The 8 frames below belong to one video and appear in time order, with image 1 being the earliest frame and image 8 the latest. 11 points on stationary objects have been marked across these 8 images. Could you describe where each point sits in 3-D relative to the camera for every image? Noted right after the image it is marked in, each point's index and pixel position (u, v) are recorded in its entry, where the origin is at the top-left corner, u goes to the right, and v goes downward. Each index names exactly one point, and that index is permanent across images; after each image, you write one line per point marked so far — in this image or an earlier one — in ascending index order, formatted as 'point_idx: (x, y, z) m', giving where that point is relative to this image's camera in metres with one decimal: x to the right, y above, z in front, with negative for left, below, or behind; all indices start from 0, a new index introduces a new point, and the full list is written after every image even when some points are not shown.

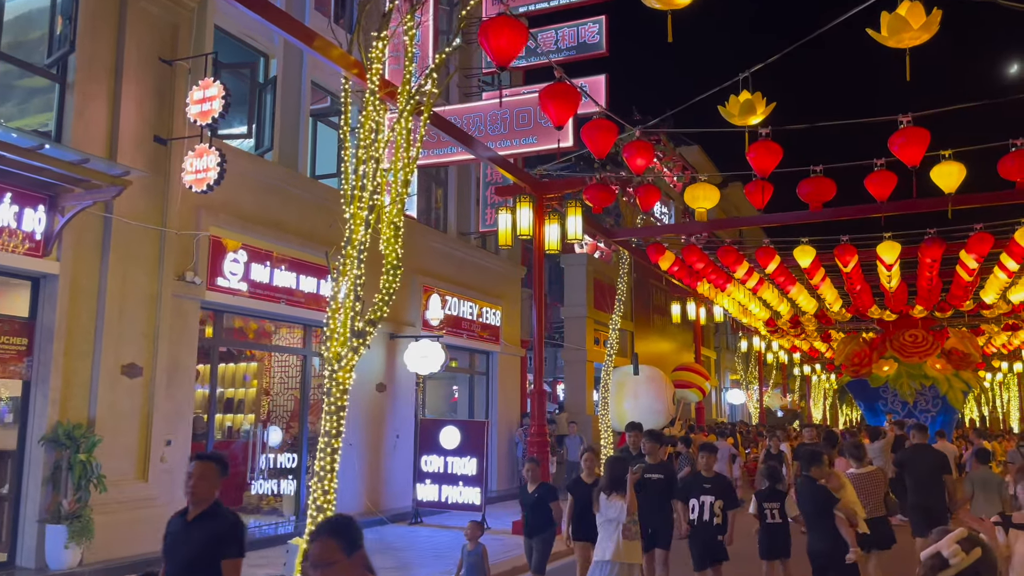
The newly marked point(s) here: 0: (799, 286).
0: (+6.0, +0.1, +17.3) m
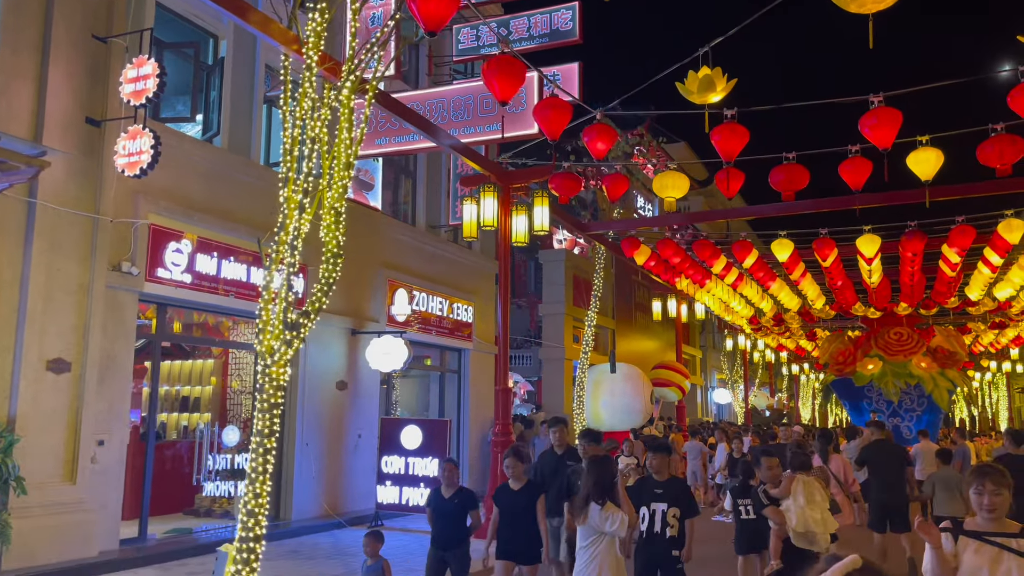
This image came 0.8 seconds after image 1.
0: (+5.5, +0.1, +16.9) m
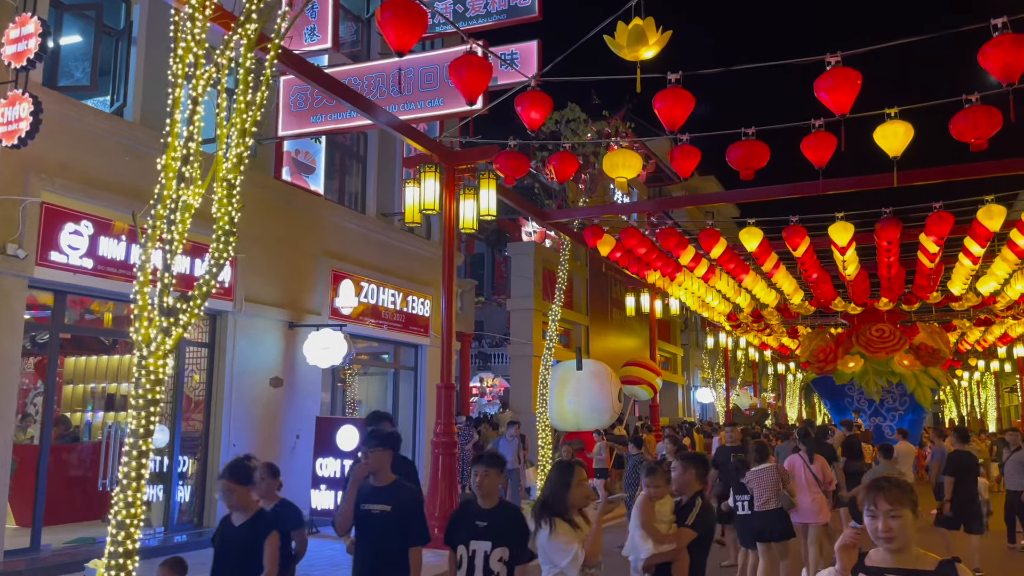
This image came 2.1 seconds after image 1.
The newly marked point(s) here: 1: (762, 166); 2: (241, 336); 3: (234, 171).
0: (+4.7, +0.3, +16.1) m
1: (+2.7, +1.3, +8.9) m
2: (-3.5, -0.6, +10.8) m
3: (-2.3, +0.9, +6.7) m
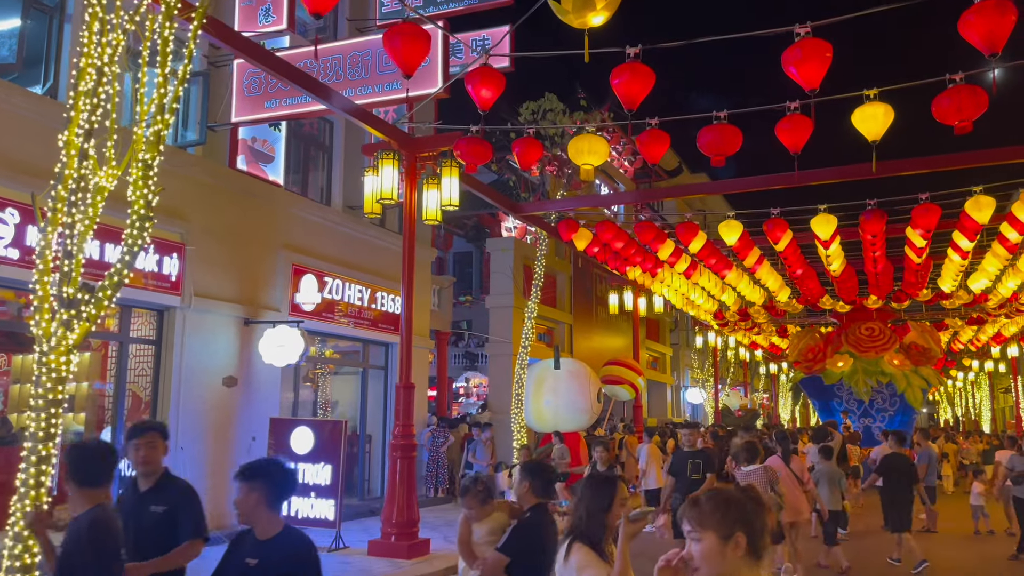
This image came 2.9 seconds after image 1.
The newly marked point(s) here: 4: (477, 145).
0: (+4.2, +0.3, +15.6) m
1: (+2.3, +1.4, +8.4) m
2: (-4.0, -0.6, +10.2) m
3: (-2.7, +1.0, +6.1) m
4: (-0.4, +1.6, +9.4) m
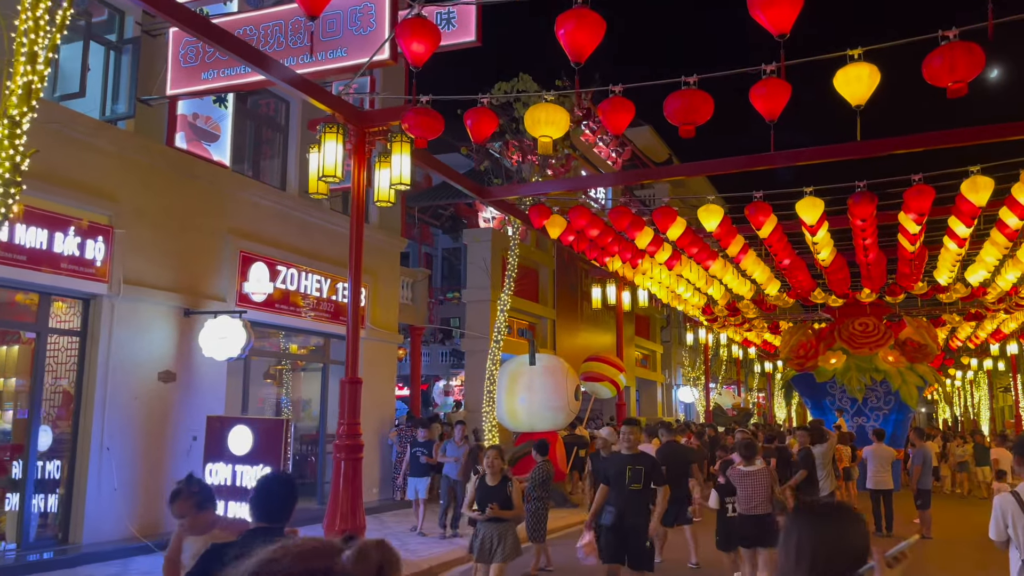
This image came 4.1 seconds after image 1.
0: (+3.7, +0.5, +14.8) m
1: (+1.8, +1.5, +7.5) m
2: (-4.5, -0.4, +9.4) m
3: (-3.2, +1.2, +5.3) m
4: (-0.9, +1.8, +8.6) m
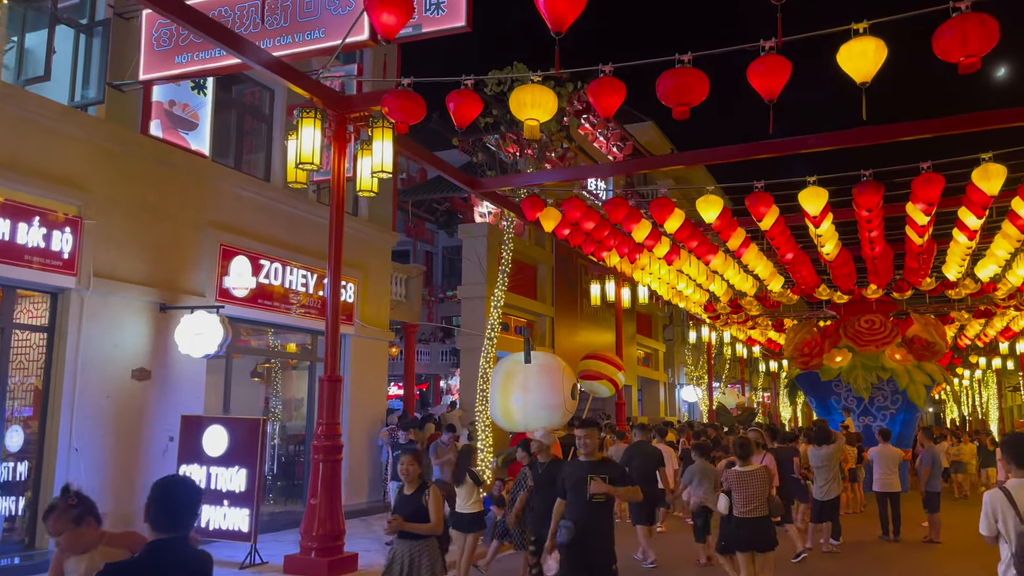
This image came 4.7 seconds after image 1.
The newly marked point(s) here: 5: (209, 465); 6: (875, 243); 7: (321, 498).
0: (+3.6, +0.6, +14.3) m
1: (+1.6, +1.6, +7.1) m
2: (-4.6, -0.3, +9.0) m
3: (-3.3, +1.2, +4.9) m
4: (-1.0, +1.8, +8.1) m
5: (-3.2, -1.9, +8.9) m
6: (+5.5, +0.7, +12.6) m
7: (-1.9, -2.1, +8.4) m
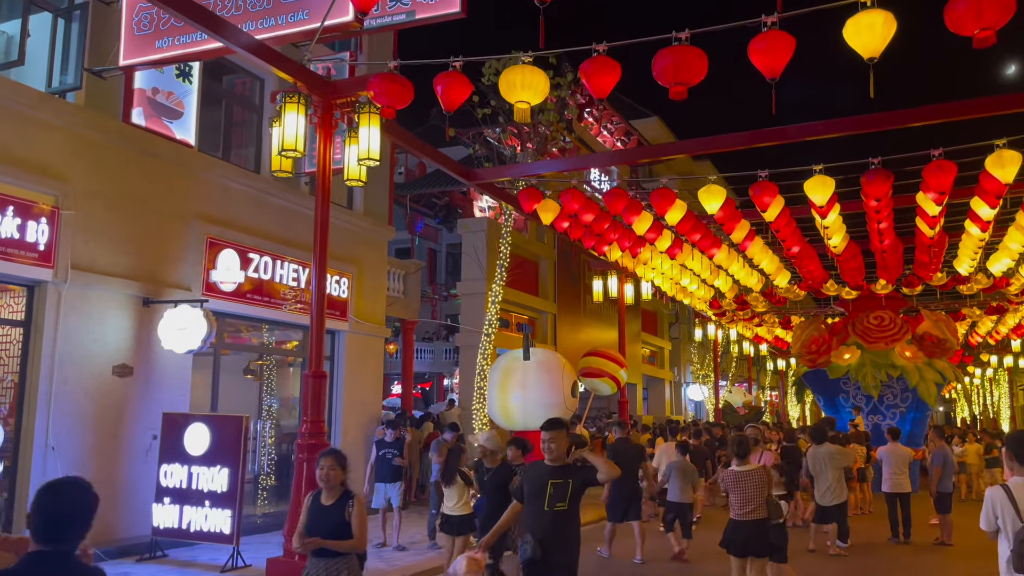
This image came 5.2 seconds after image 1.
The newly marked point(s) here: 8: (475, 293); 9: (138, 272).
0: (+3.6, +0.7, +13.9) m
1: (+1.5, +1.7, +6.7) m
2: (-4.7, -0.3, +8.7) m
3: (-3.5, +1.3, +4.6) m
4: (-1.1, +1.9, +7.8) m
5: (-3.3, -1.8, +8.5) m
6: (+5.5, +0.8, +12.2) m
7: (-2.0, -2.1, +8.1) m
8: (-0.8, -0.1, +16.7) m
9: (-4.3, +0.2, +9.6) m
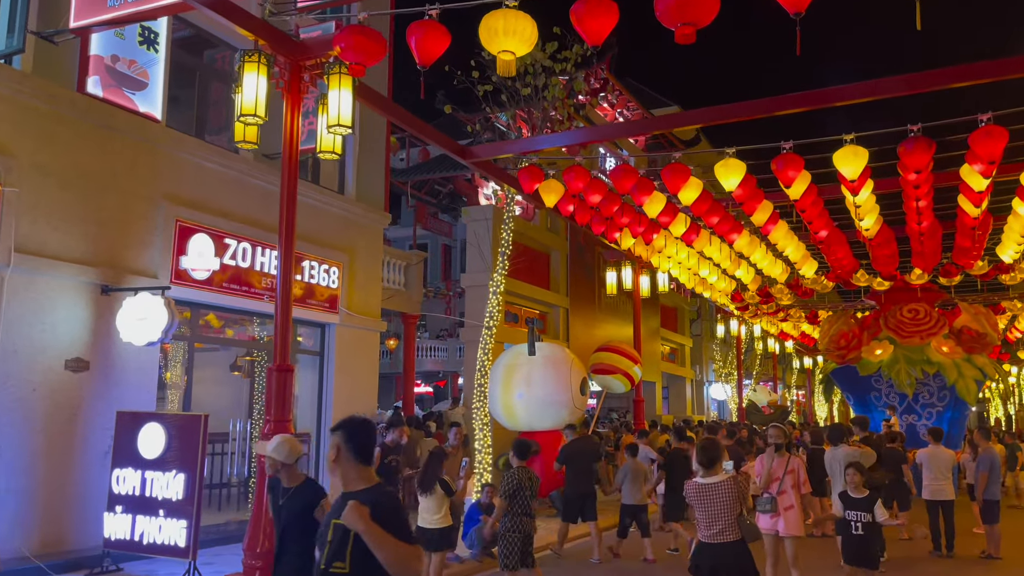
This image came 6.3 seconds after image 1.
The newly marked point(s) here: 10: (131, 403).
0: (+3.7, +0.8, +12.9) m
1: (+1.4, +1.9, +5.7) m
2: (-4.8, -0.1, +7.9) m
3: (-3.7, +1.5, +3.7) m
4: (-1.2, +2.1, +6.9) m
5: (-3.4, -1.7, +7.7) m
6: (+5.5, +1.0, +11.1) m
7: (-2.1, -1.9, +7.2) m
8: (-0.6, +0.1, +15.7) m
9: (-4.4, +0.3, +8.7) m
10: (-4.1, -1.3, +9.0) m
